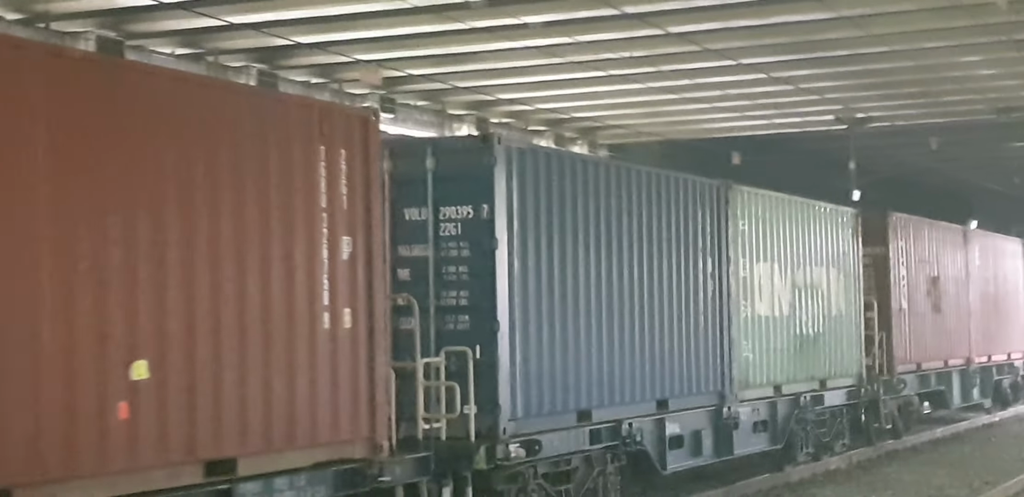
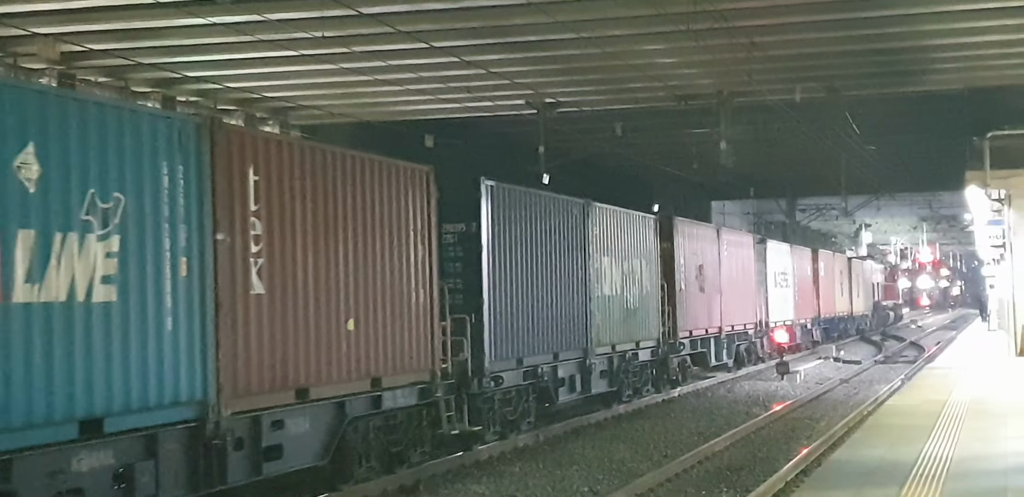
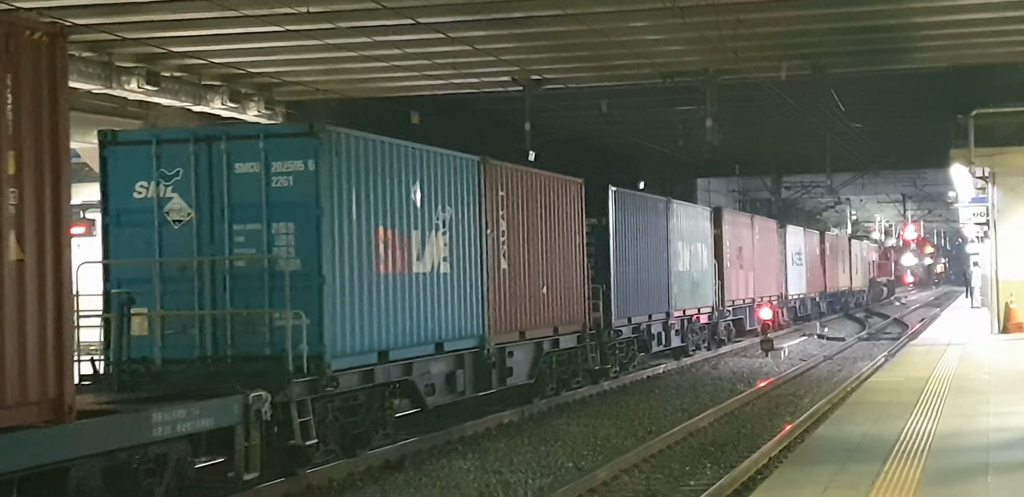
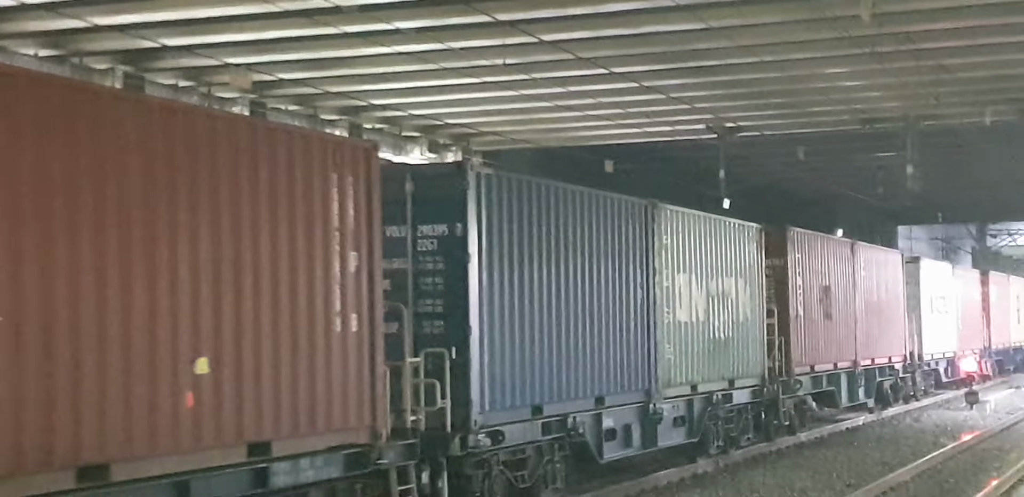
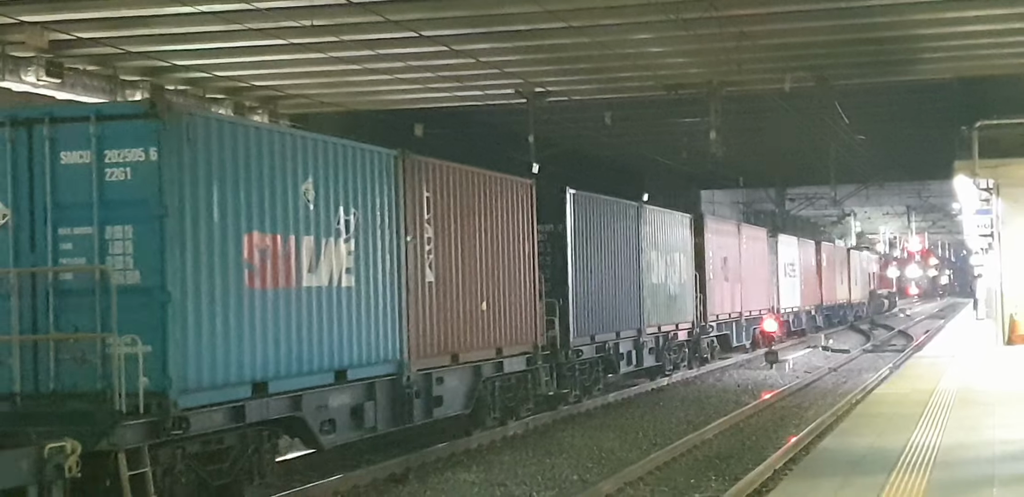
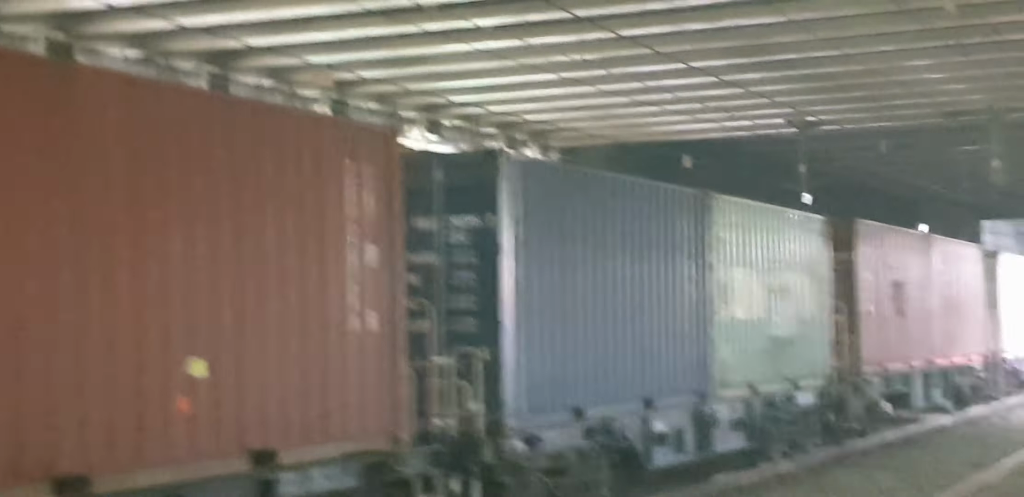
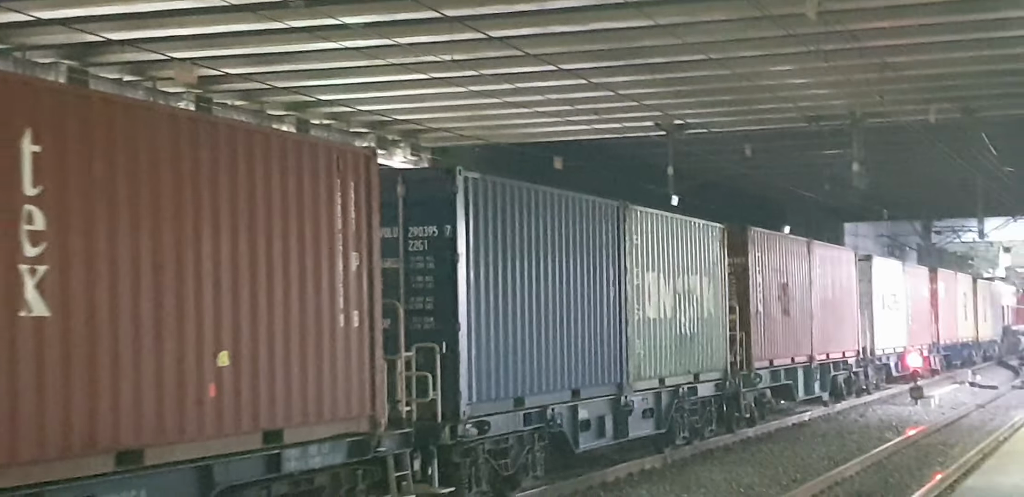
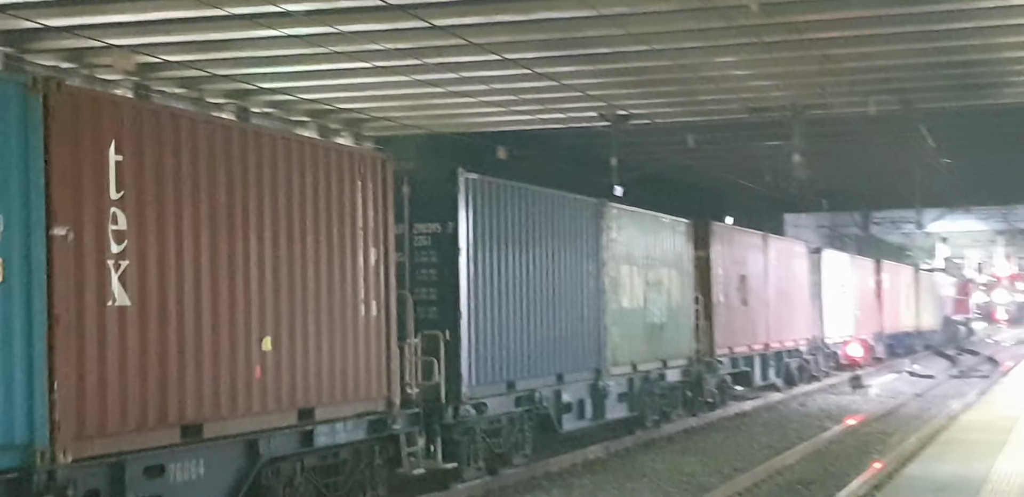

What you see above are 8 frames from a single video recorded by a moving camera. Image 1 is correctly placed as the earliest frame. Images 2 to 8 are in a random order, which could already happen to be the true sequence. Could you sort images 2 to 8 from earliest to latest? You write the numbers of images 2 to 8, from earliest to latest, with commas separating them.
6, 4, 7, 8, 2, 5, 3
